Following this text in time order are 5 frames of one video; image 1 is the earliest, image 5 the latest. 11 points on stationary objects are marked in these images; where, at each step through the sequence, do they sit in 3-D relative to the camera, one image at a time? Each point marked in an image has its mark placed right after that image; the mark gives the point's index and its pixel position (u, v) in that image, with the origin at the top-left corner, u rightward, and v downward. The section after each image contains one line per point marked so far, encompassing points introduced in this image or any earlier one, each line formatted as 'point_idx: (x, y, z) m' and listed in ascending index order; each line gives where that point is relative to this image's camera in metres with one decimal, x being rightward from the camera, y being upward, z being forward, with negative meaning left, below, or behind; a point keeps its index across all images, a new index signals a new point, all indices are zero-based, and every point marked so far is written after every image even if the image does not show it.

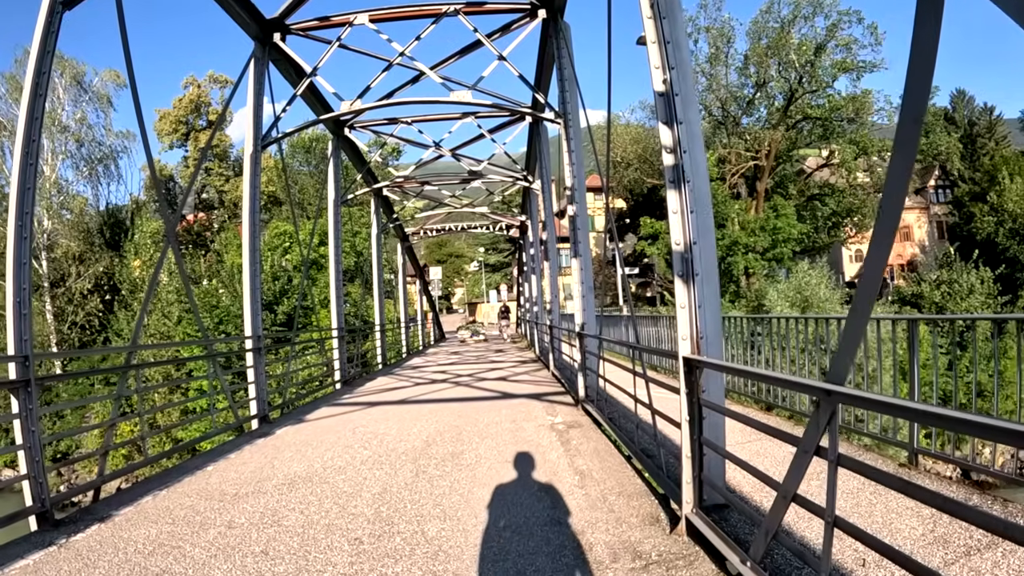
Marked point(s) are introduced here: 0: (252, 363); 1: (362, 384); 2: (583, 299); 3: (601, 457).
0: (-3.7, -1.1, +10.1) m
1: (-3.6, -2.3, +16.8) m
2: (+0.9, -0.1, +9.4) m
3: (+0.8, -1.4, +6.0) m
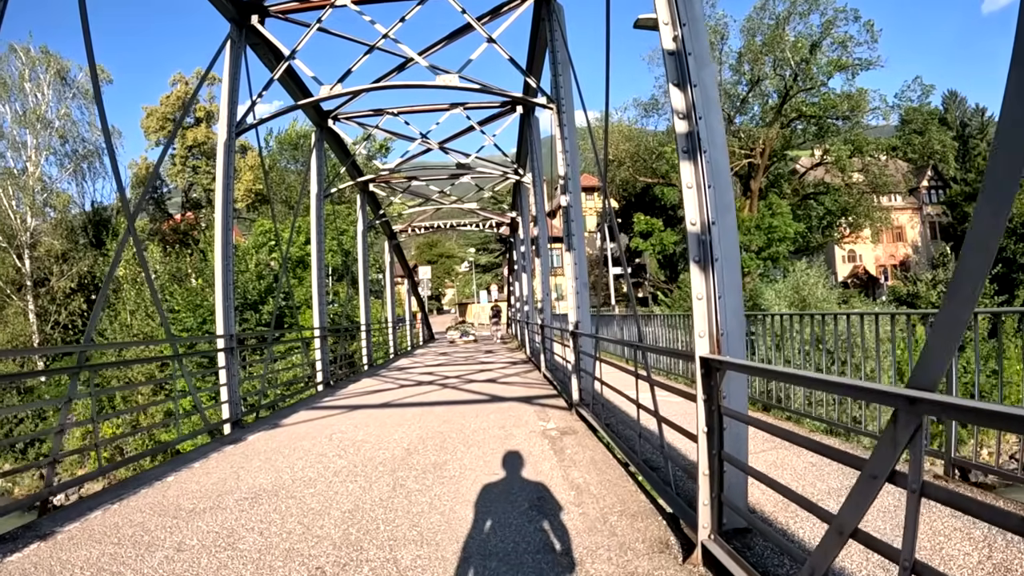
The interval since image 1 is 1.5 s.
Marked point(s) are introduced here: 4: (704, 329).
0: (-3.9, -1.0, +9.5) m
1: (-3.8, -2.2, +16.1) m
2: (+0.8, -0.1, +8.8) m
3: (+0.7, -1.4, +5.5) m
4: (+0.9, -0.2, +3.4) m
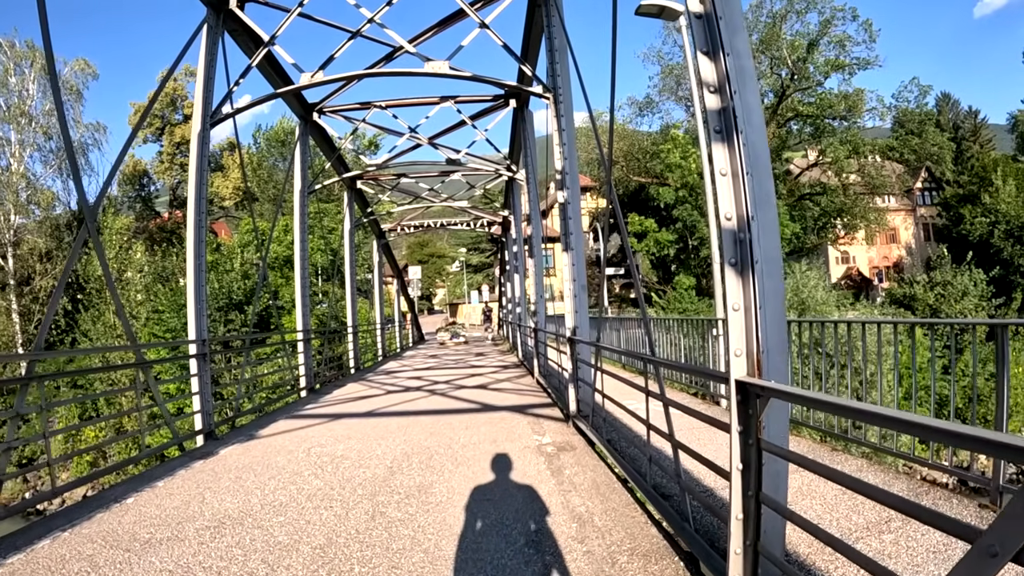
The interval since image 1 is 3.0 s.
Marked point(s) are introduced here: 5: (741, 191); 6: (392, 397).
0: (-4.0, -1.0, +8.9) m
1: (-4.0, -2.2, +15.5) m
2: (+0.7, -0.1, +8.3) m
3: (+0.6, -1.4, +4.9) m
4: (+0.9, -0.2, +2.8) m
5: (+0.9, +0.4, +2.9) m
6: (-2.1, -1.9, +12.2) m
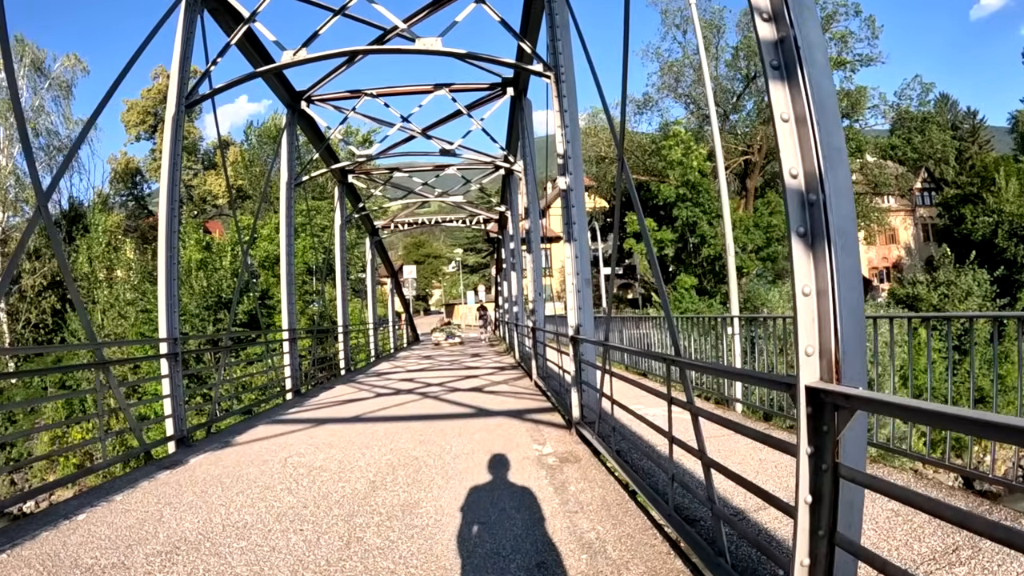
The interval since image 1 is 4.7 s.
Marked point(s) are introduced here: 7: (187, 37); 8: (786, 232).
0: (-4.0, -1.0, +8.2) m
1: (-4.1, -2.2, +14.8) m
2: (+0.7, -0.1, +7.6) m
3: (+0.6, -1.4, +4.2) m
4: (+0.9, -0.2, +2.2) m
5: (+0.9, +0.5, +2.2) m
6: (-2.1, -1.8, +11.5) m
7: (-4.2, +3.2, +9.0) m
8: (+0.8, +0.2, +2.2) m
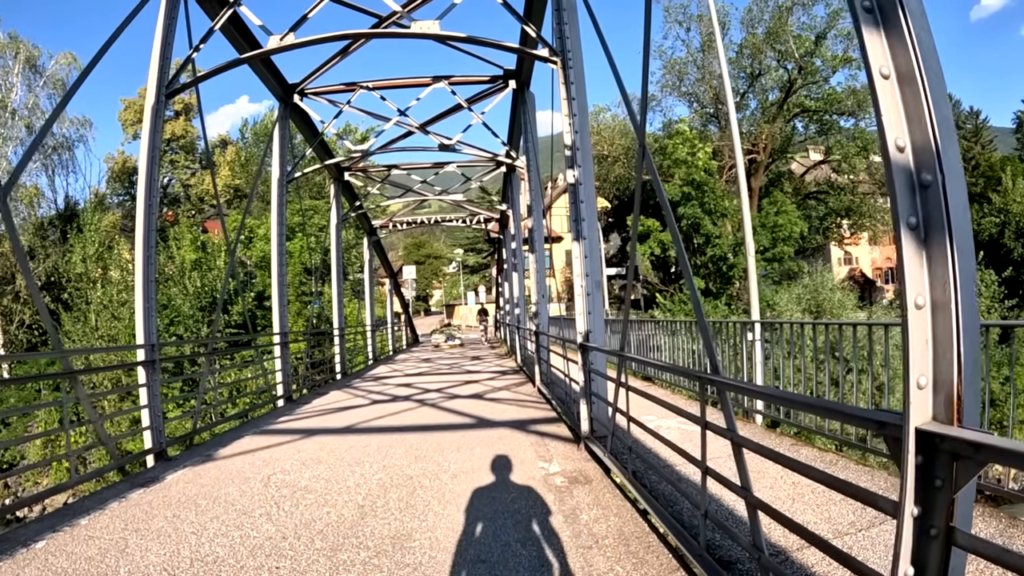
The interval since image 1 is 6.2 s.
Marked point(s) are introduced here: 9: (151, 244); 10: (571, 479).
0: (-4.0, -1.0, +7.6) m
1: (-4.0, -2.2, +14.3) m
2: (+0.7, -0.1, +7.1) m
3: (+0.6, -1.4, +3.7) m
4: (+1.0, -0.2, +1.7) m
5: (+1.0, +0.4, +1.7) m
6: (-2.1, -1.8, +11.0) m
7: (-4.1, +3.2, +8.5) m
8: (+0.9, +0.2, +1.7) m
9: (-4.0, +0.5, +8.0) m
10: (+0.4, -1.4, +5.4) m
